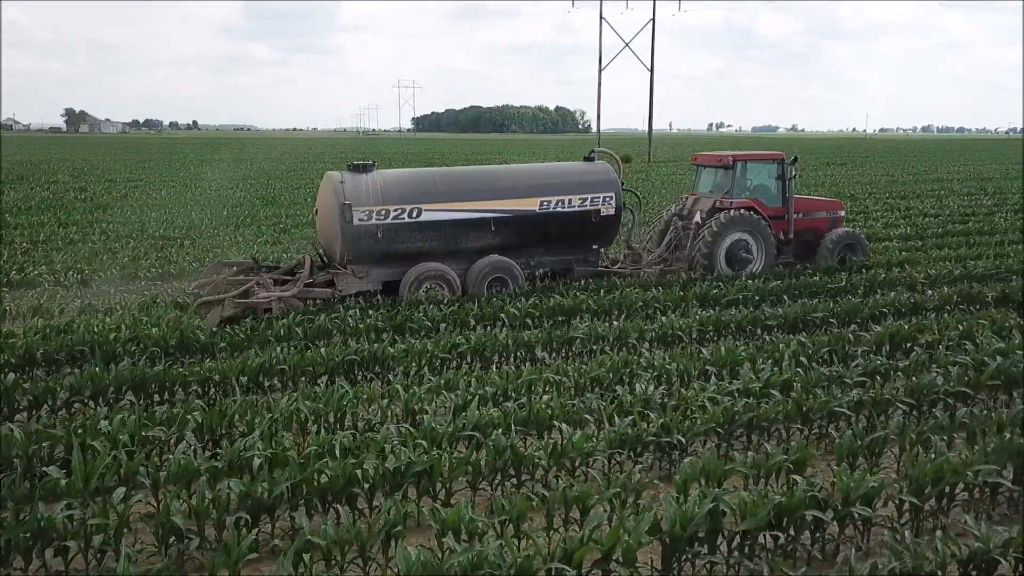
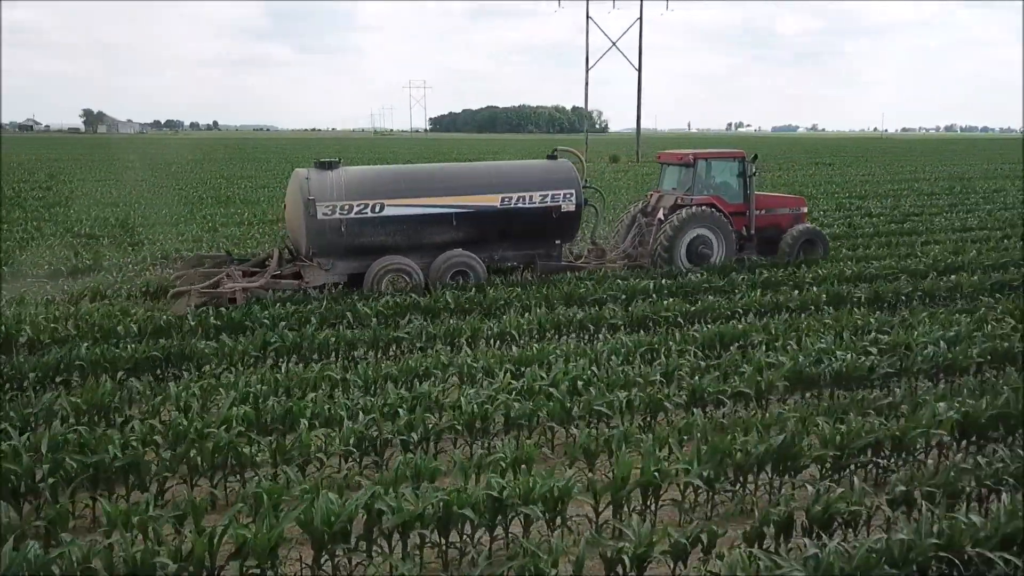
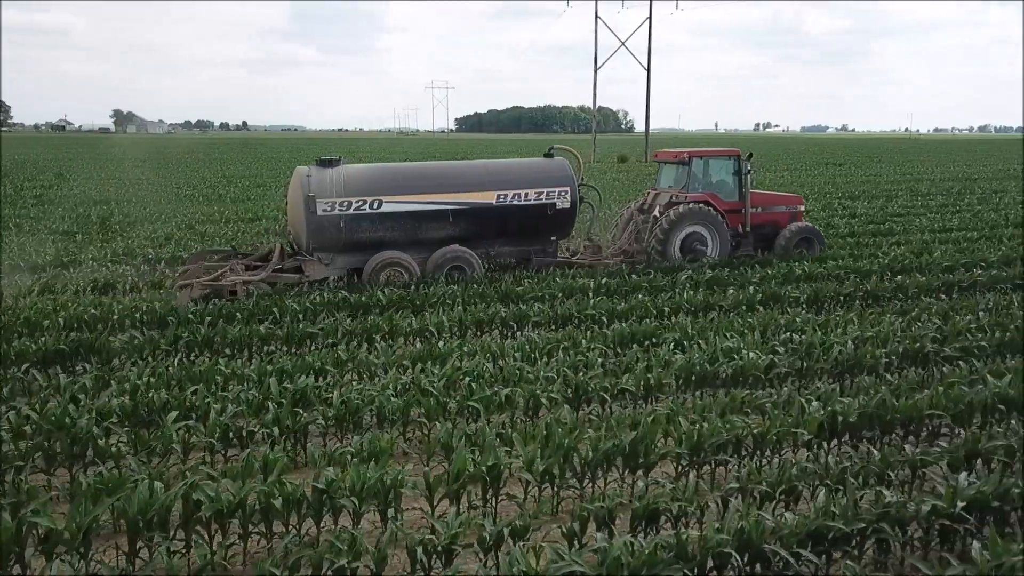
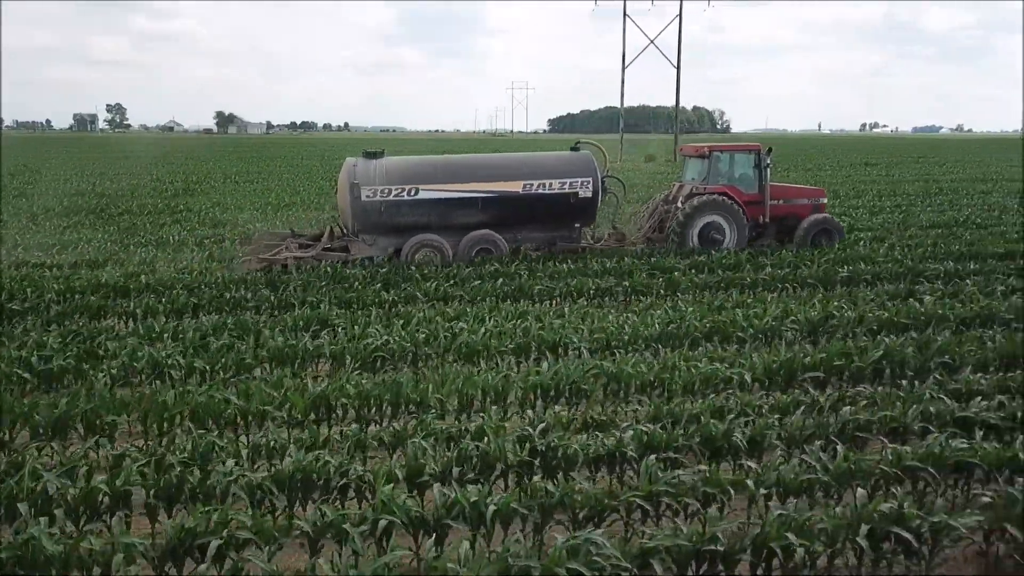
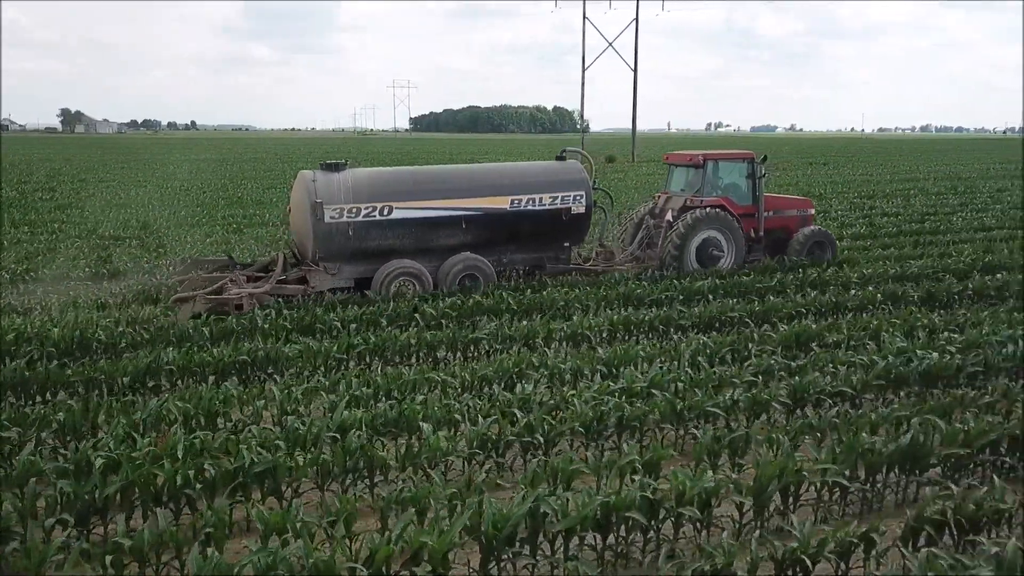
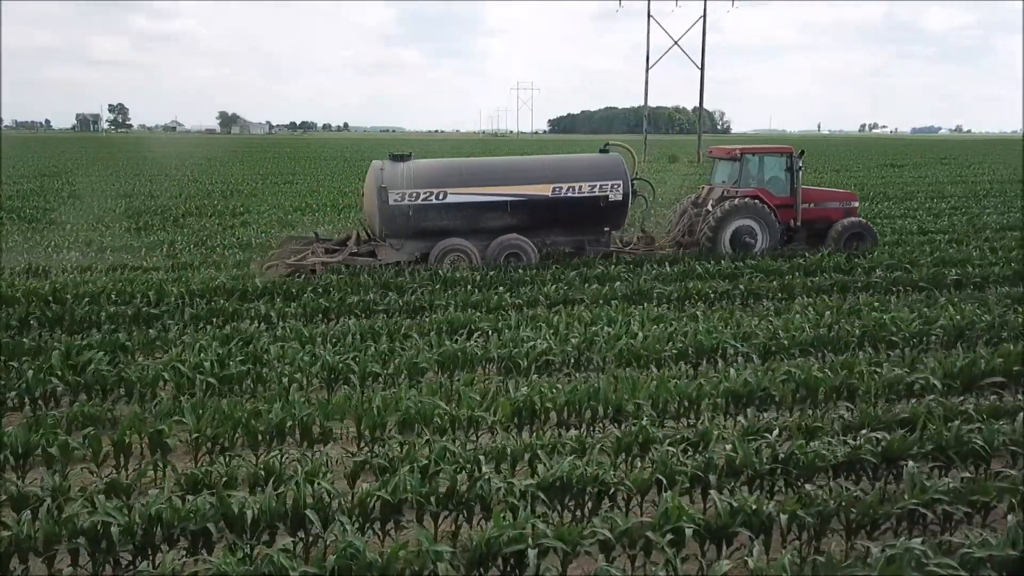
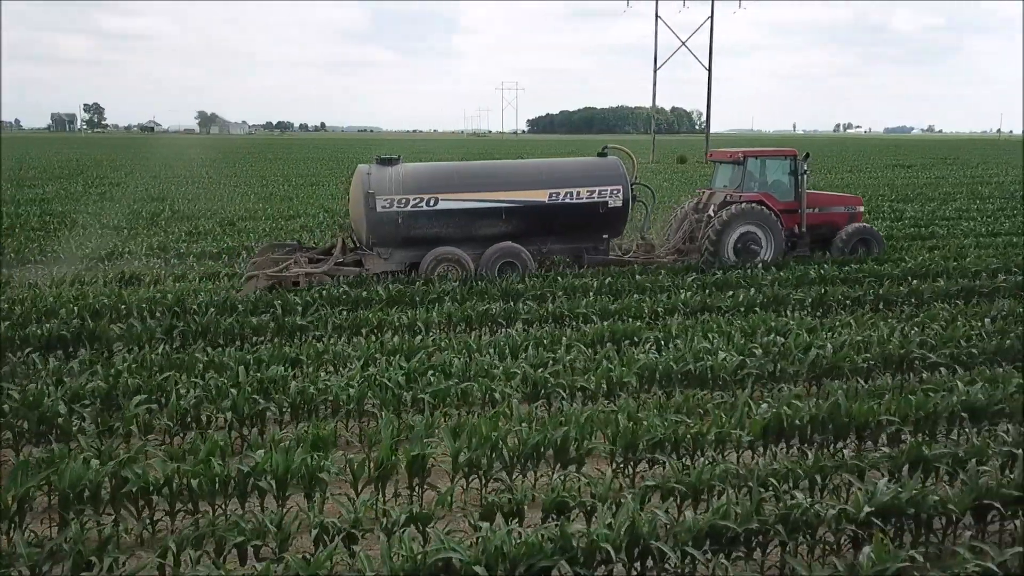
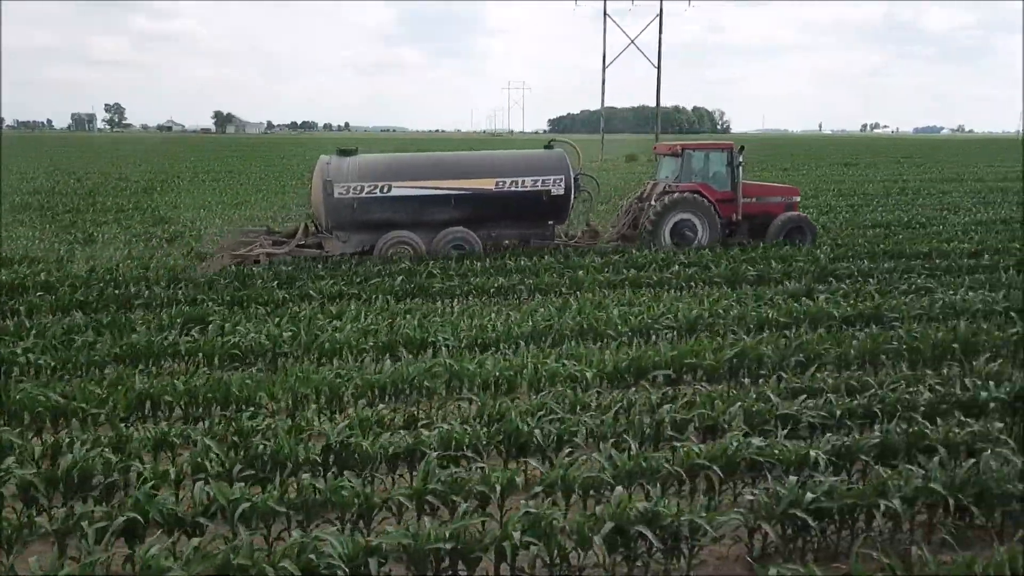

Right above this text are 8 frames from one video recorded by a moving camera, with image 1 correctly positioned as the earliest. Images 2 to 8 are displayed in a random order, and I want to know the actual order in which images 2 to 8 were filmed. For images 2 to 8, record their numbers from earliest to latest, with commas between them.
5, 2, 3, 7, 6, 4, 8
